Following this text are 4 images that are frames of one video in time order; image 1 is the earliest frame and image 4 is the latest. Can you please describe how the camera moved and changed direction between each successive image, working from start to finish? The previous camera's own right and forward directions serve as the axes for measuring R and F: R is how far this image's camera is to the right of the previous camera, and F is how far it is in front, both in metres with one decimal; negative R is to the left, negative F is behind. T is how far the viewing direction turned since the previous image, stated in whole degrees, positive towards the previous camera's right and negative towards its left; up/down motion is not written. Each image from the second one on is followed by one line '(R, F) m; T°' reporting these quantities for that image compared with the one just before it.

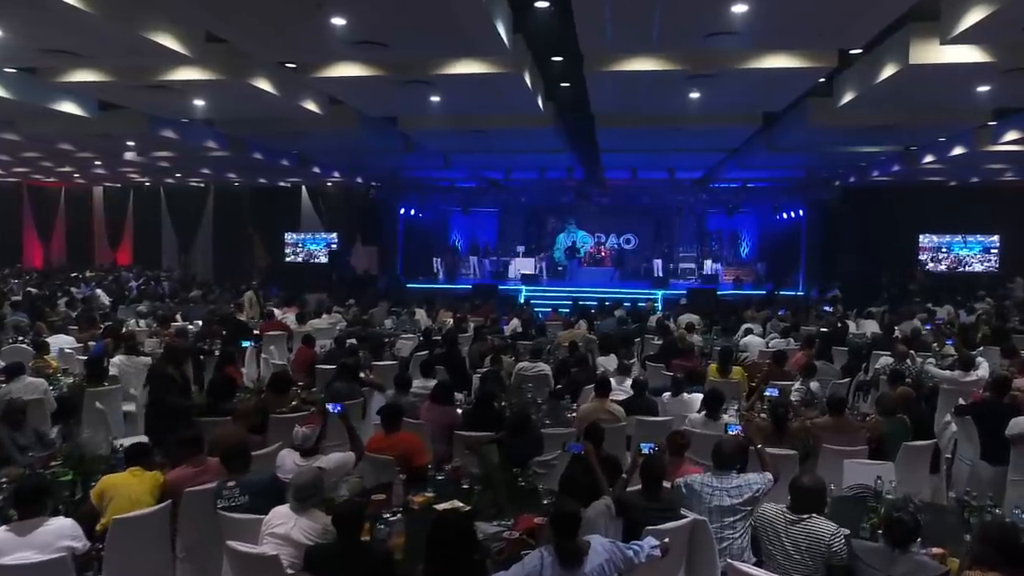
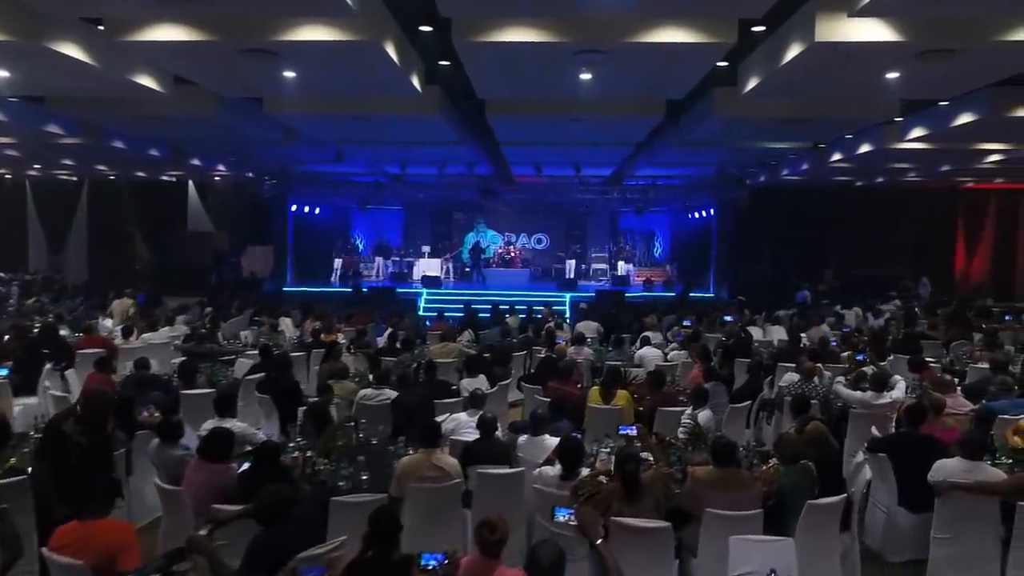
(+0.9, +1.6) m; +6°
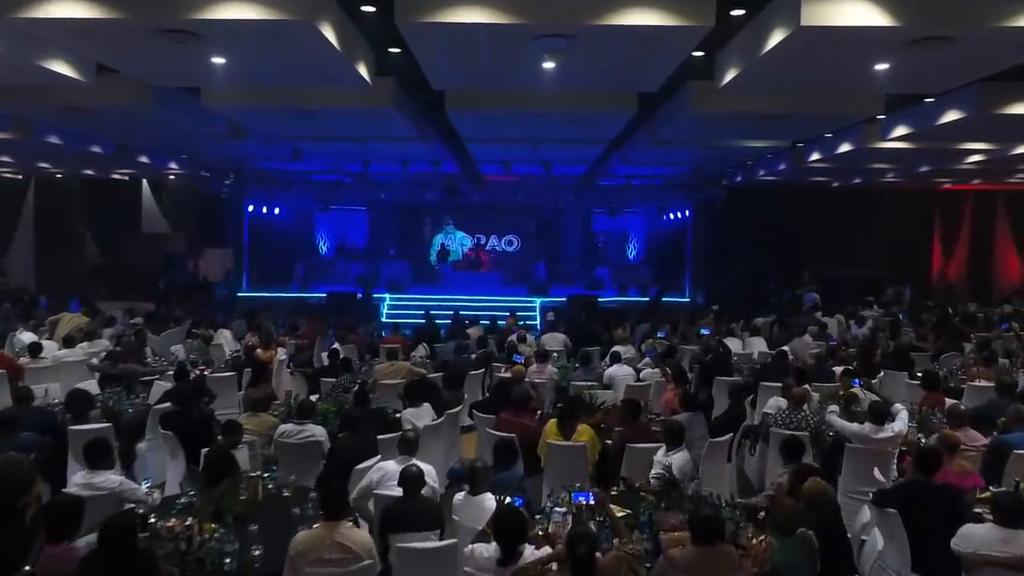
(+0.3, +1.0) m; +2°
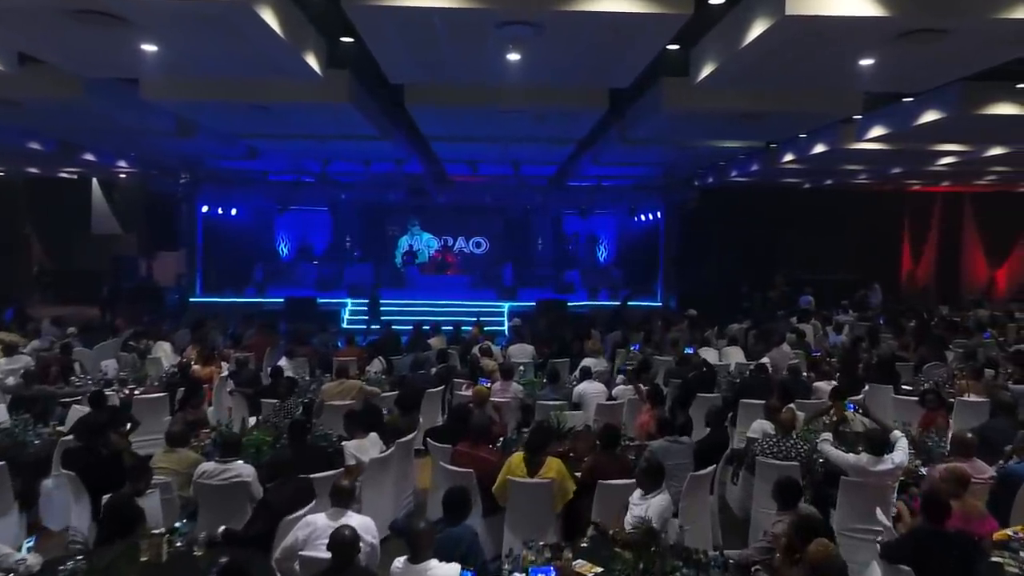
(+0.1, +0.7) m; +2°
